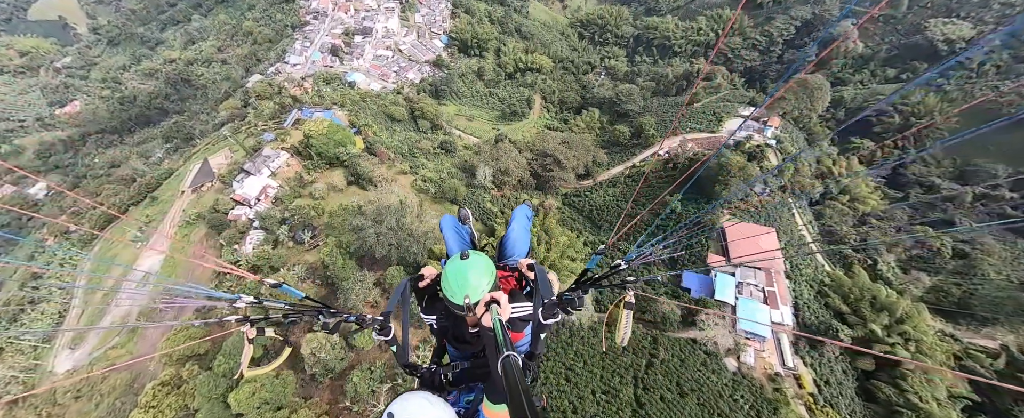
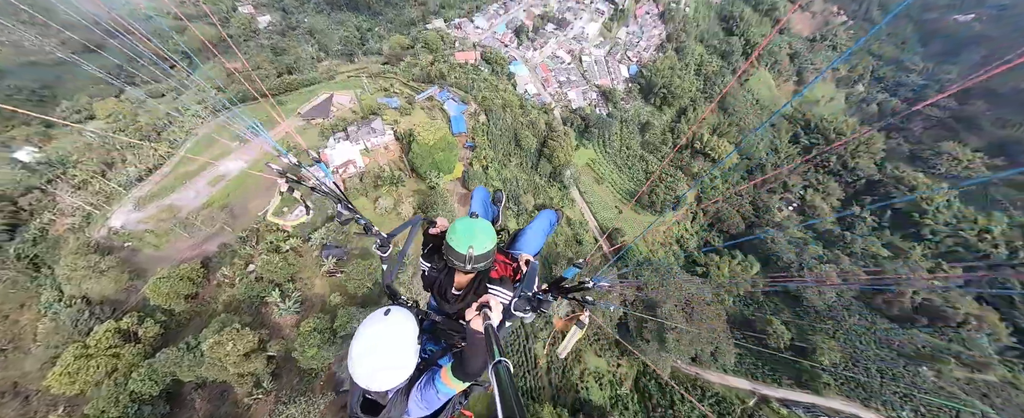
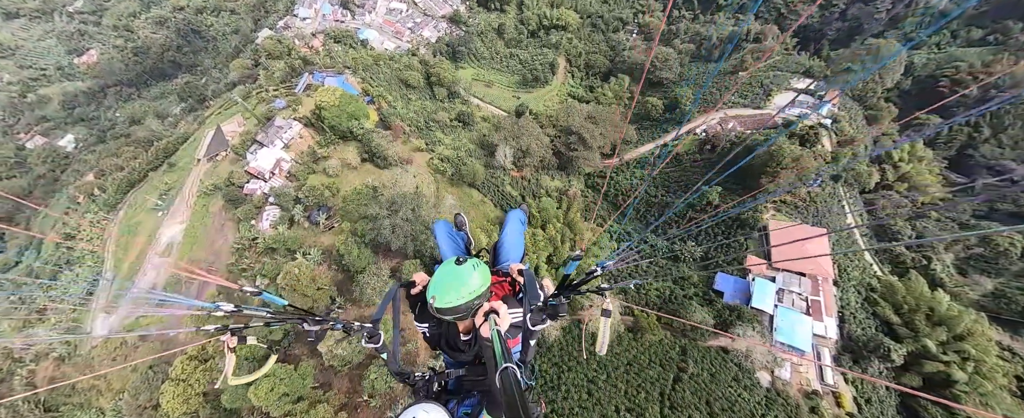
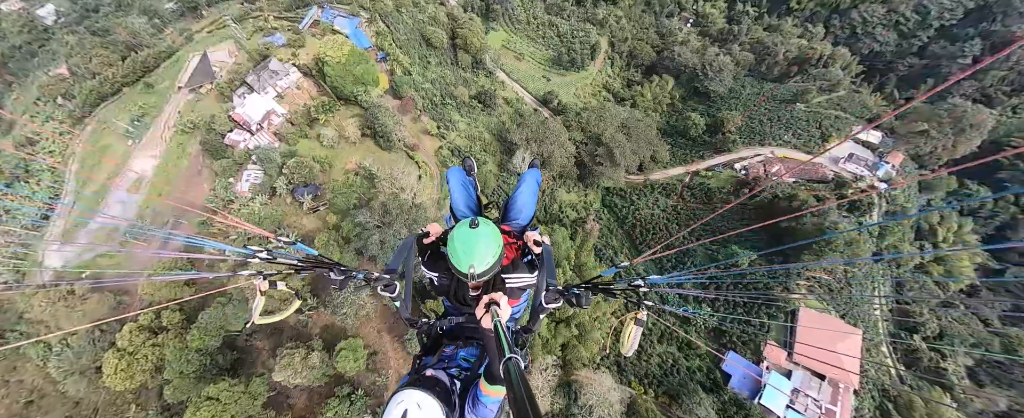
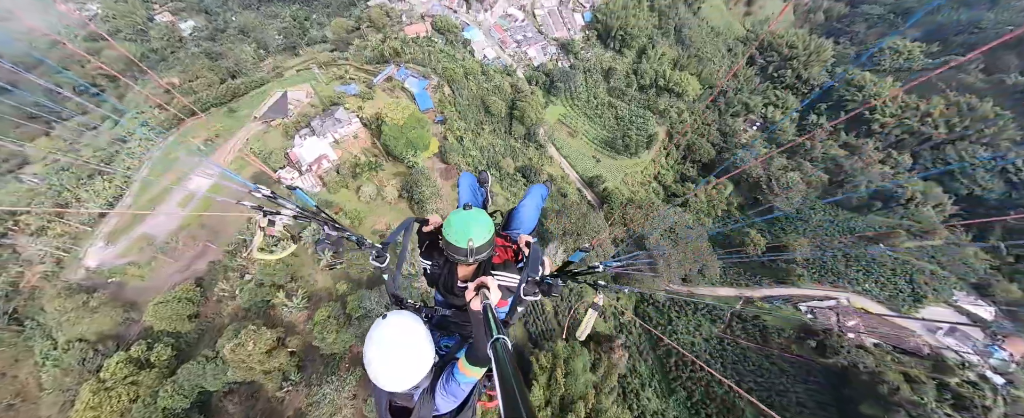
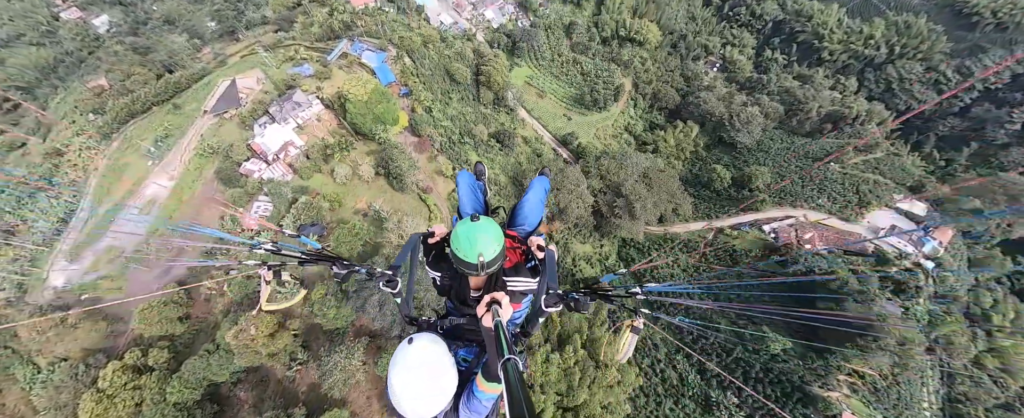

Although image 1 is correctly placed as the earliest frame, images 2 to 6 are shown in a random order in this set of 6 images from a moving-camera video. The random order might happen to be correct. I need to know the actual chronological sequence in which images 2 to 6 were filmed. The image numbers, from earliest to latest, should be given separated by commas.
3, 4, 6, 5, 2
